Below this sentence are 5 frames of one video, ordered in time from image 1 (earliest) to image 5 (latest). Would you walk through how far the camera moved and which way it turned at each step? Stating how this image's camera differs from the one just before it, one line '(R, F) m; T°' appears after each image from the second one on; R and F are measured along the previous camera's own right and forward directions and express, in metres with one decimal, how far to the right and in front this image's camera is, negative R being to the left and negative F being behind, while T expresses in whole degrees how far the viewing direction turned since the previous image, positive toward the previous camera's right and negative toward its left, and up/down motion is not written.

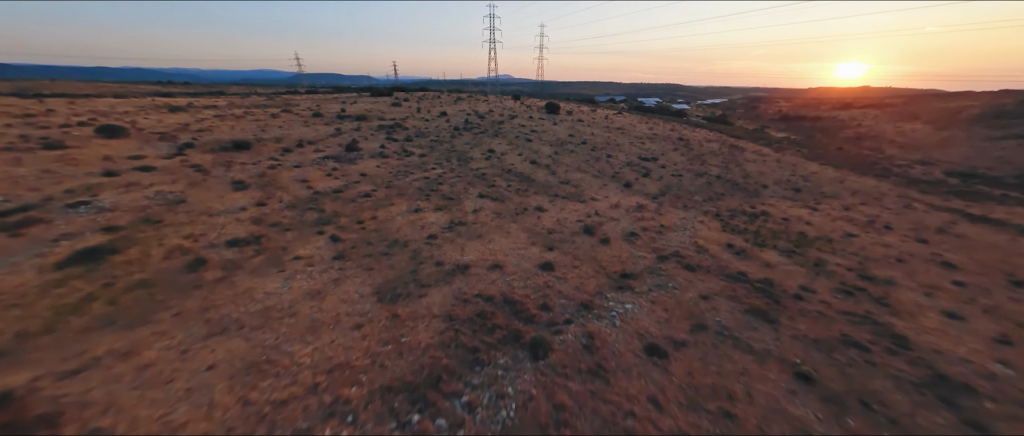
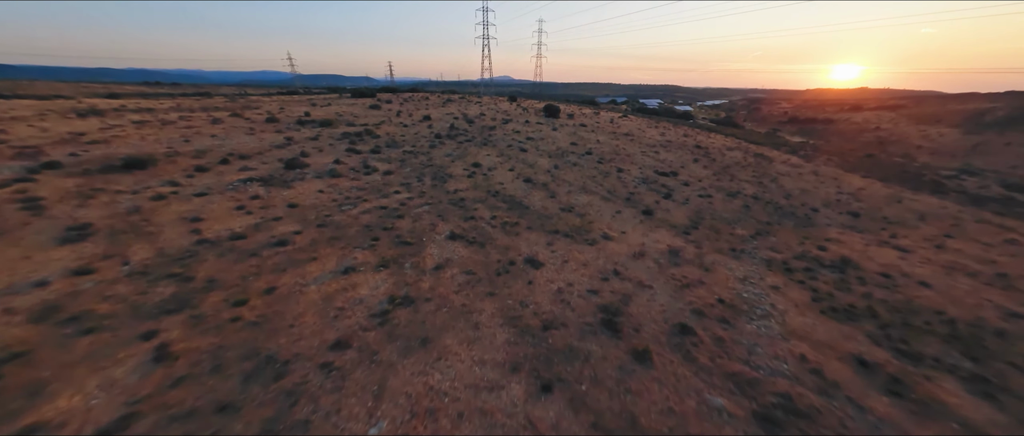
(+1.0, +7.9) m; 0°
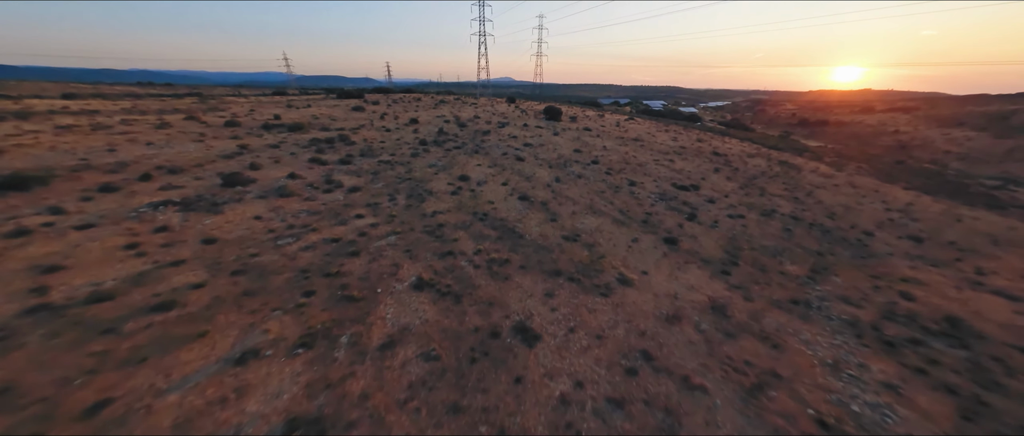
(+0.7, +5.3) m; 0°
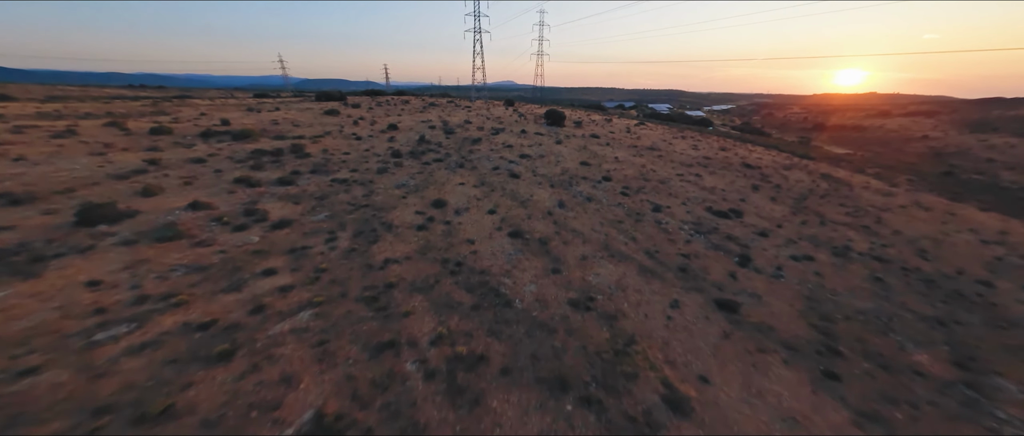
(+0.8, +7.0) m; 0°
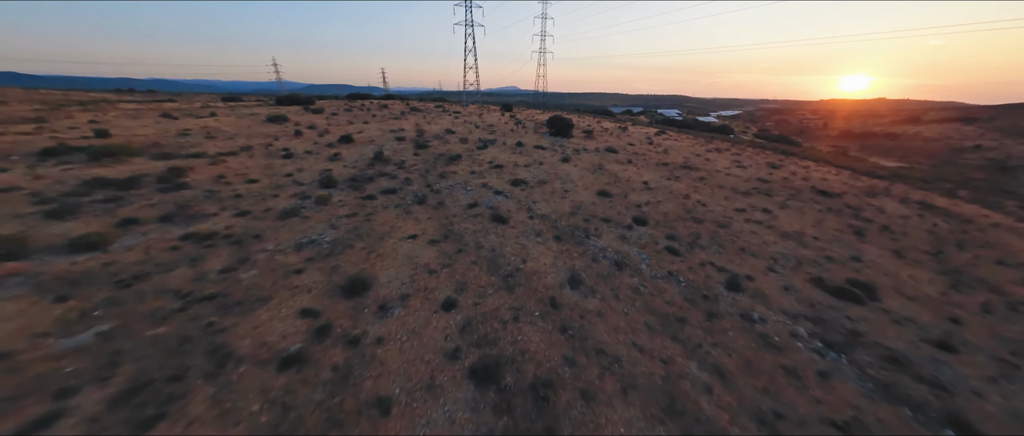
(+1.1, +10.1) m; 0°
